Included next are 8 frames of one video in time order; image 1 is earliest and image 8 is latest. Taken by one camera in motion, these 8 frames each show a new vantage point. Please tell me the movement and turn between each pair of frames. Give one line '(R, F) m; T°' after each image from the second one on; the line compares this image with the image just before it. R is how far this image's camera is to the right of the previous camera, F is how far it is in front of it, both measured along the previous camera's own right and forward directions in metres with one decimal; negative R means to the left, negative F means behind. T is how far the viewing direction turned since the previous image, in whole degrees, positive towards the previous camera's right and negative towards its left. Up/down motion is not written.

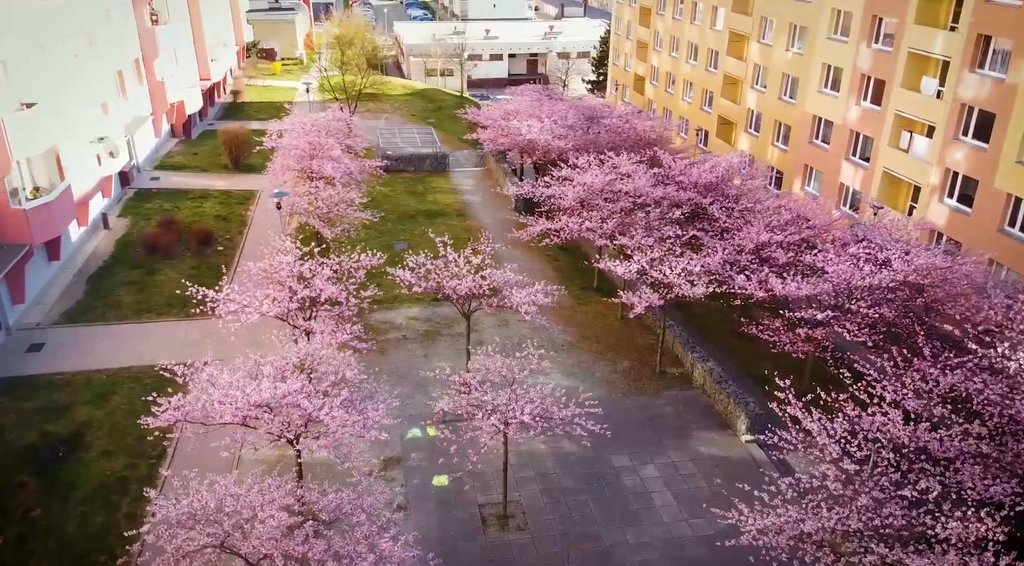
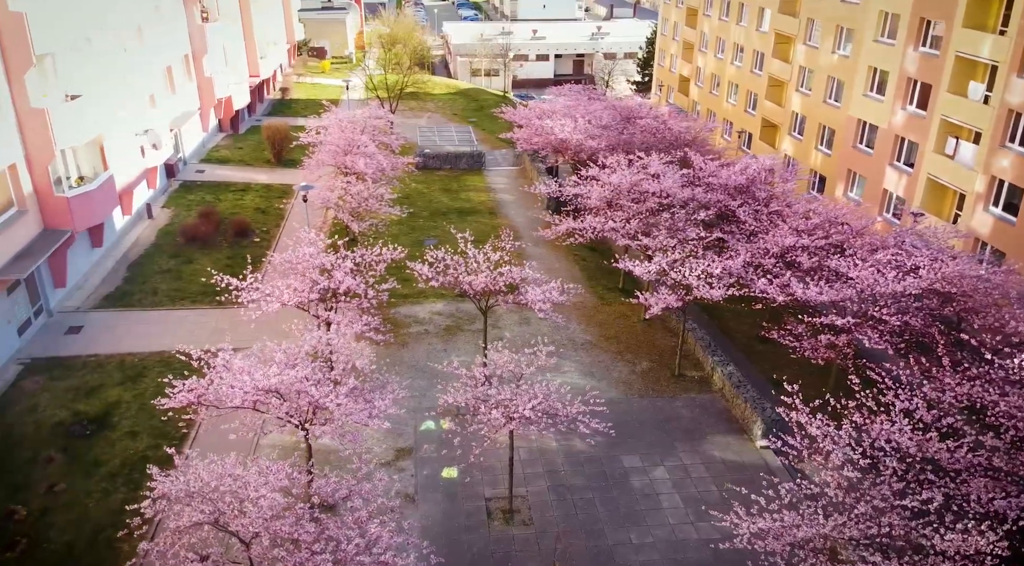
(+0.8, -0.1) m; -3°
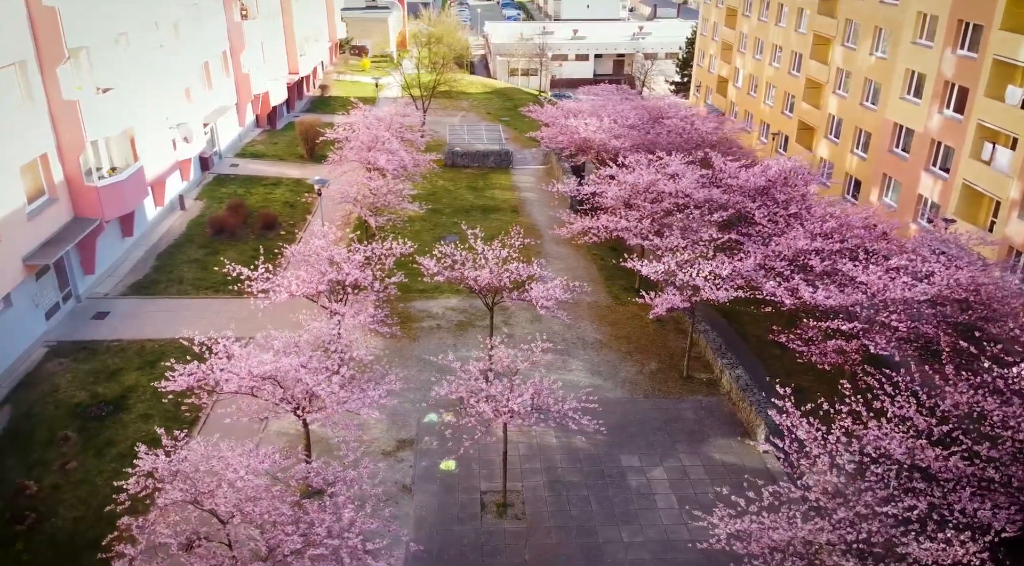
(+0.9, -0.1) m; -3°
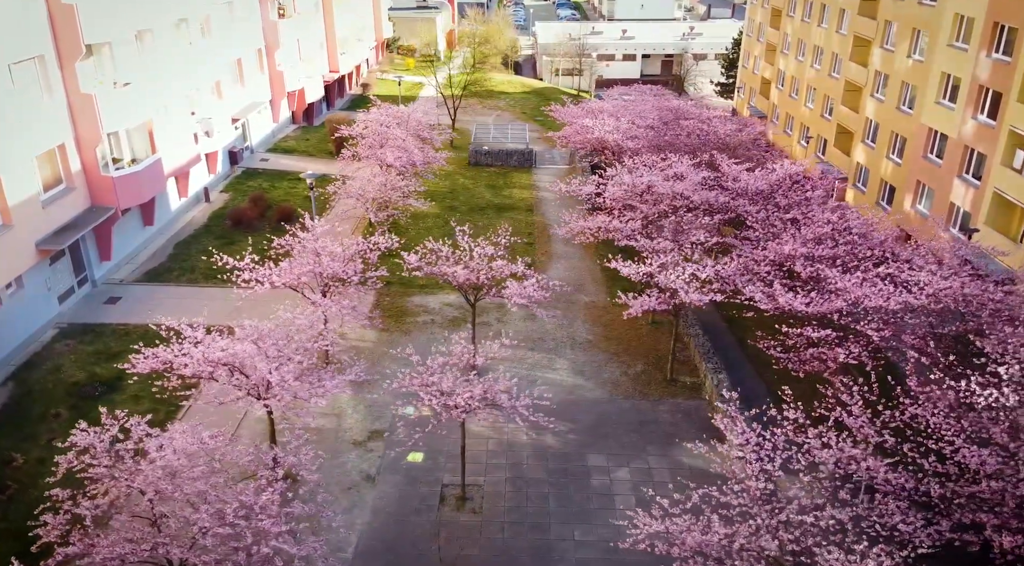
(+2.0, -0.1) m; -4°
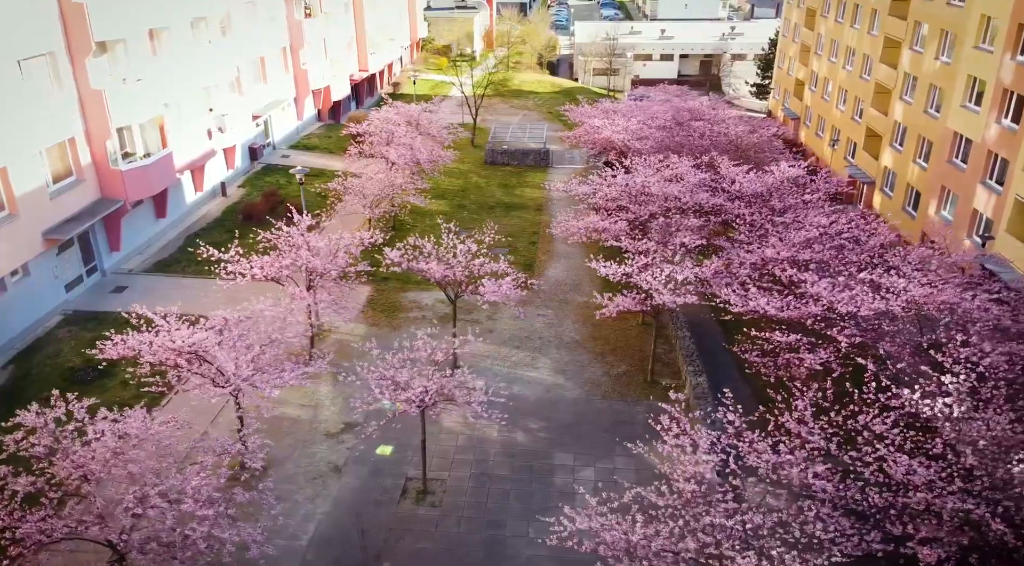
(+1.8, -0.1) m; -3°
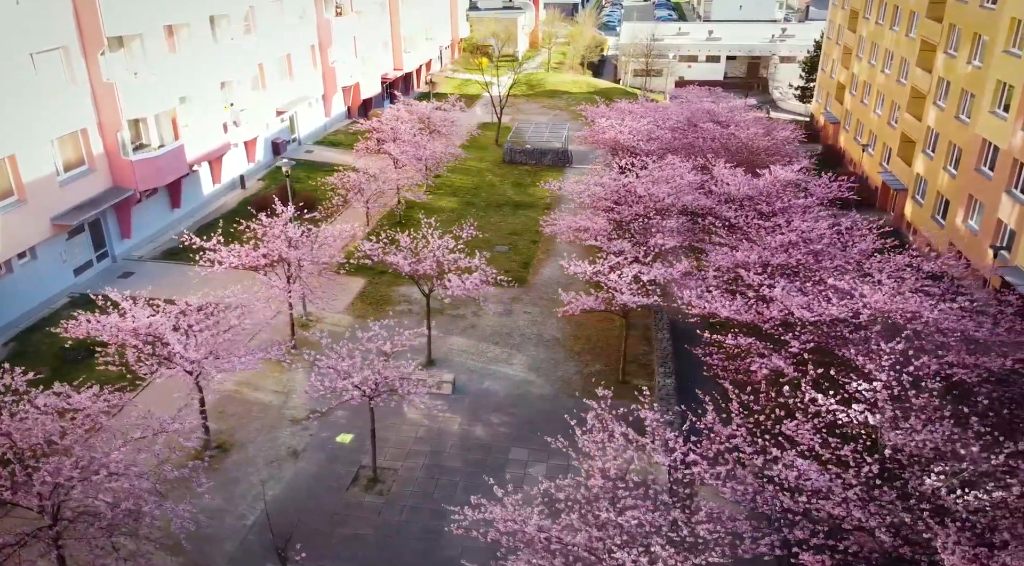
(+2.3, -0.1) m; -4°
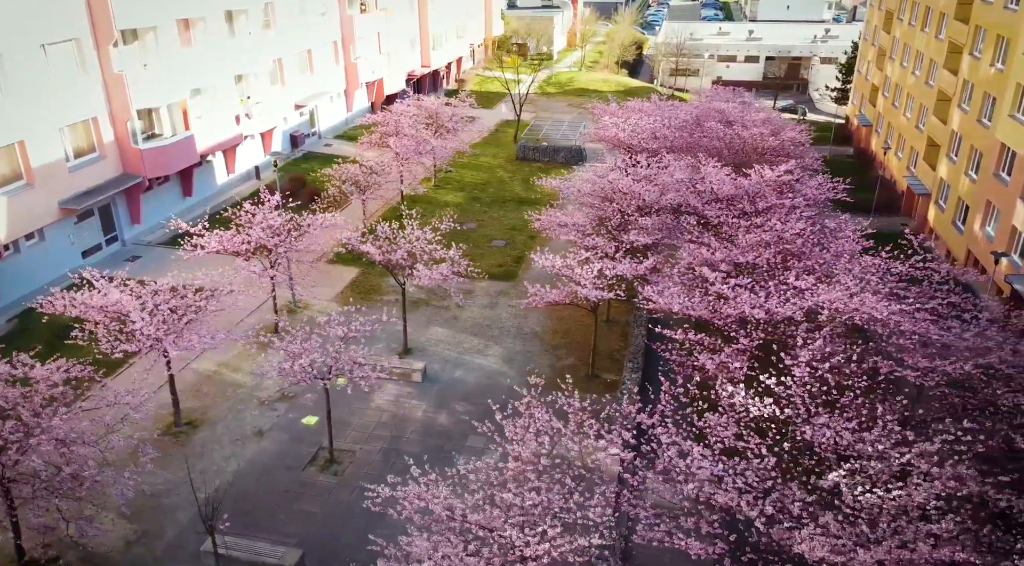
(+2.0, -0.3) m; -3°
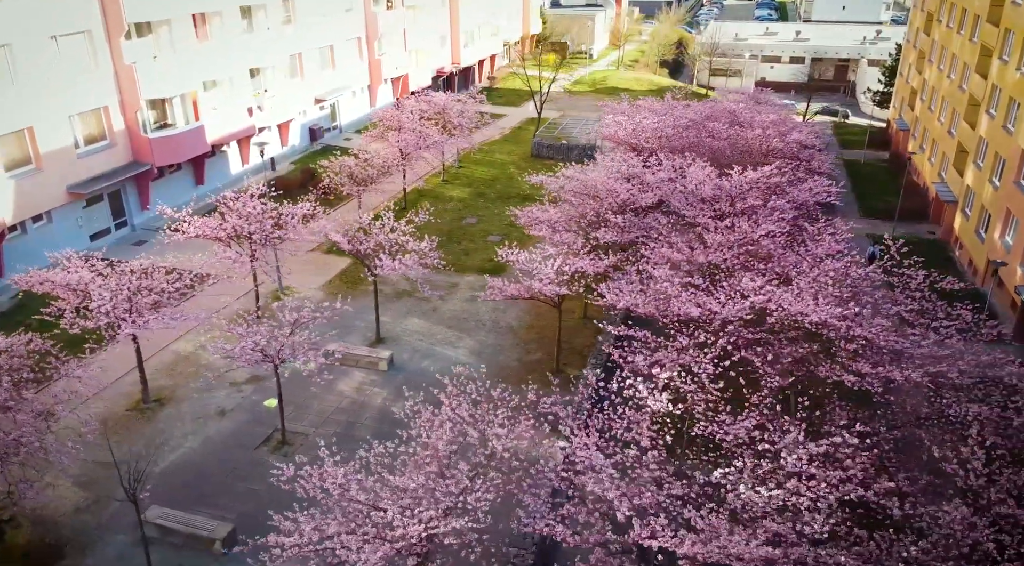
(+2.4, -0.2) m; -4°
